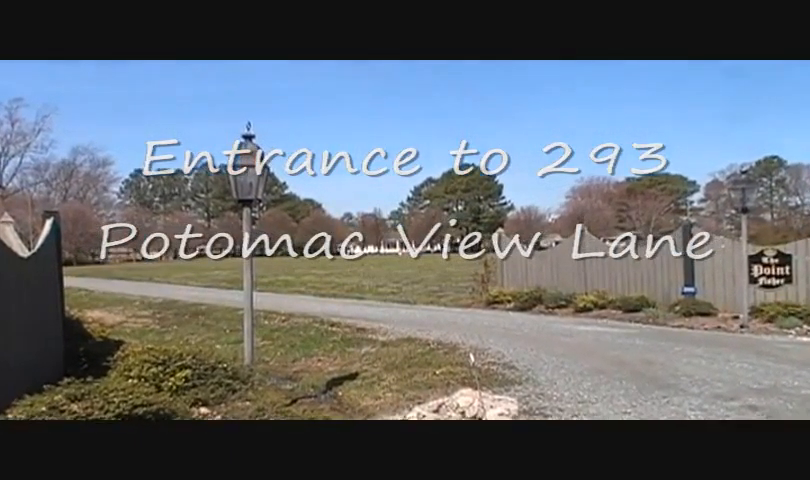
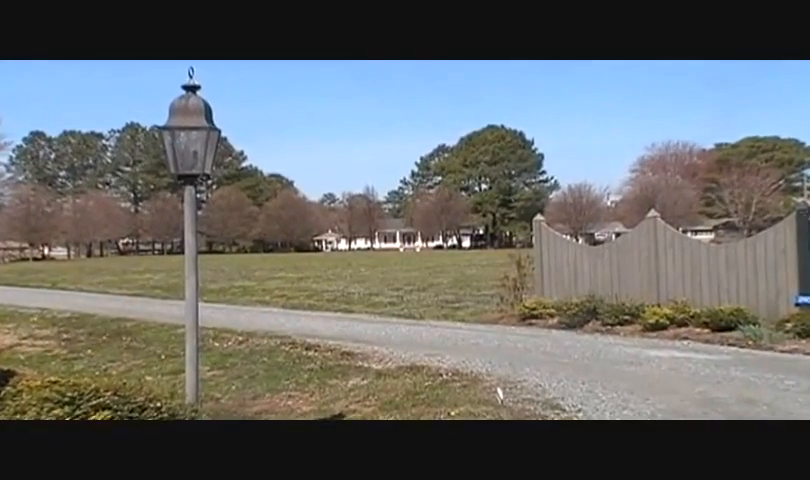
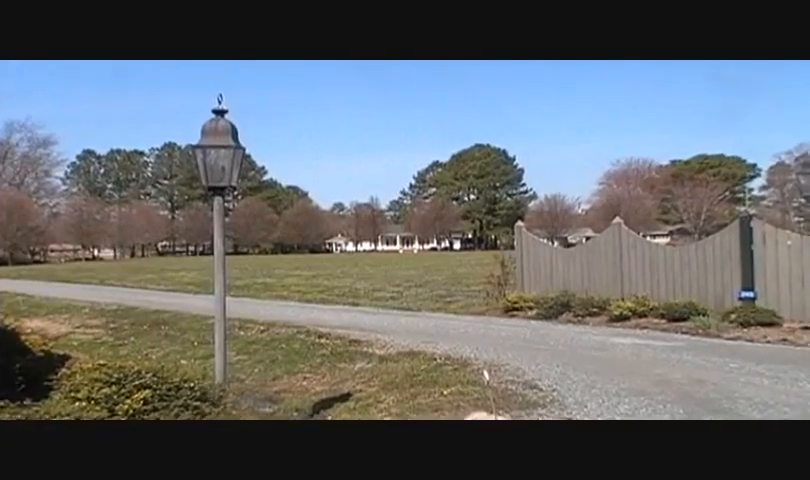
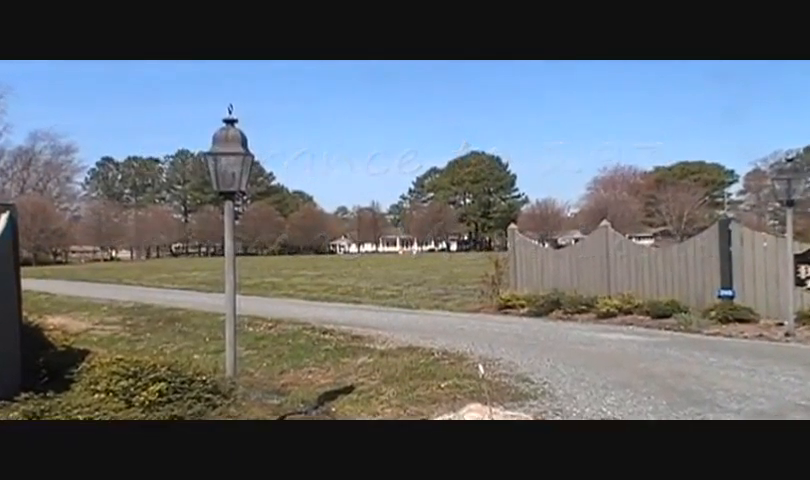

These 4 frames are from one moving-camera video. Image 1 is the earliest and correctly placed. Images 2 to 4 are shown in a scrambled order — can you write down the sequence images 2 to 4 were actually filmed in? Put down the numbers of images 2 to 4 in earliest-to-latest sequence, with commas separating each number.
4, 3, 2
